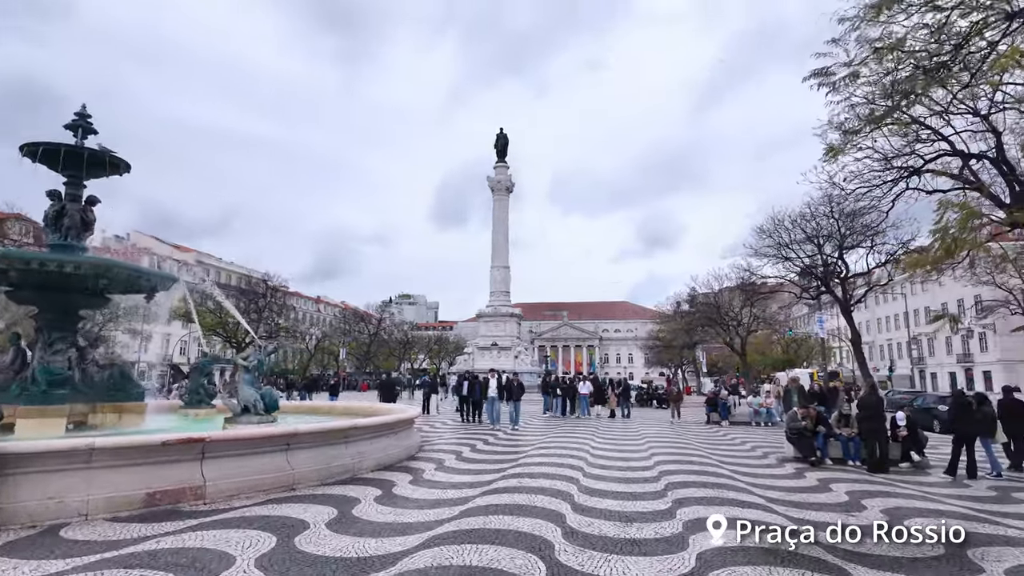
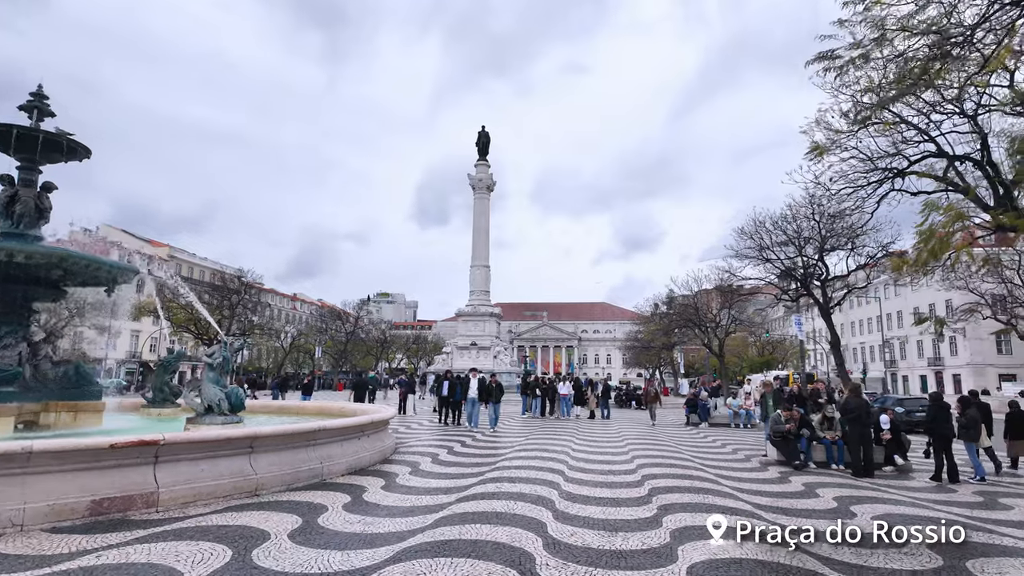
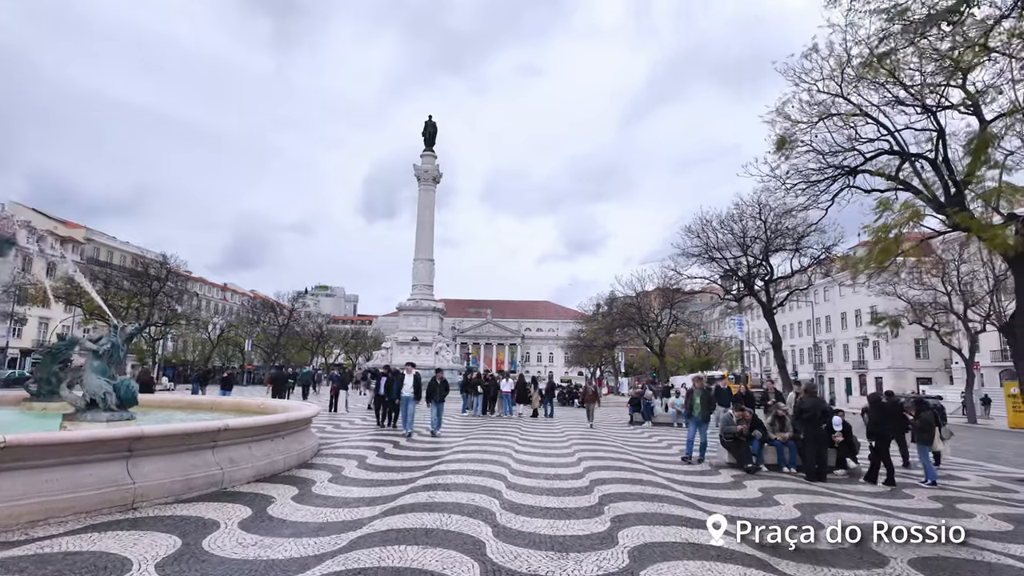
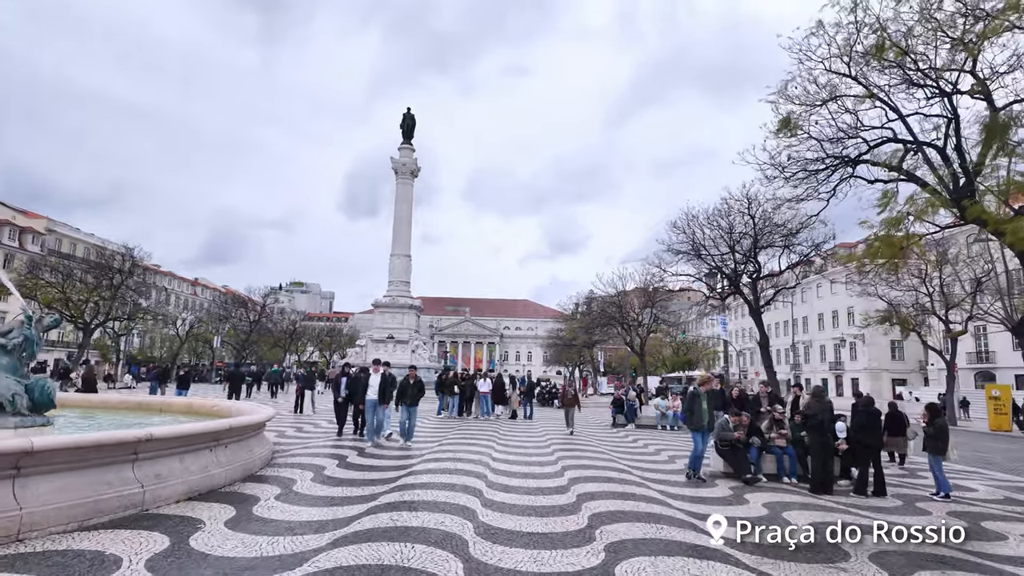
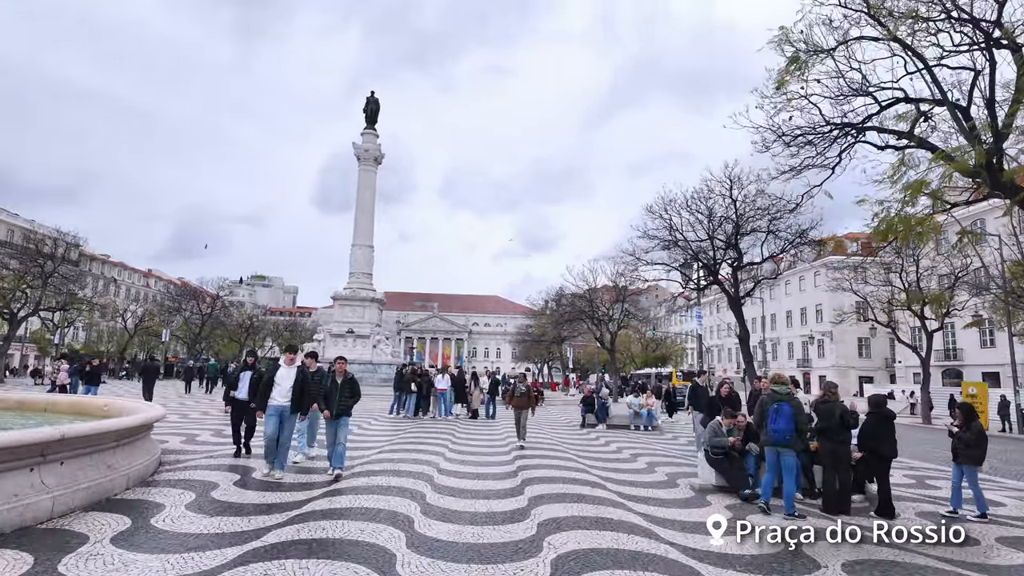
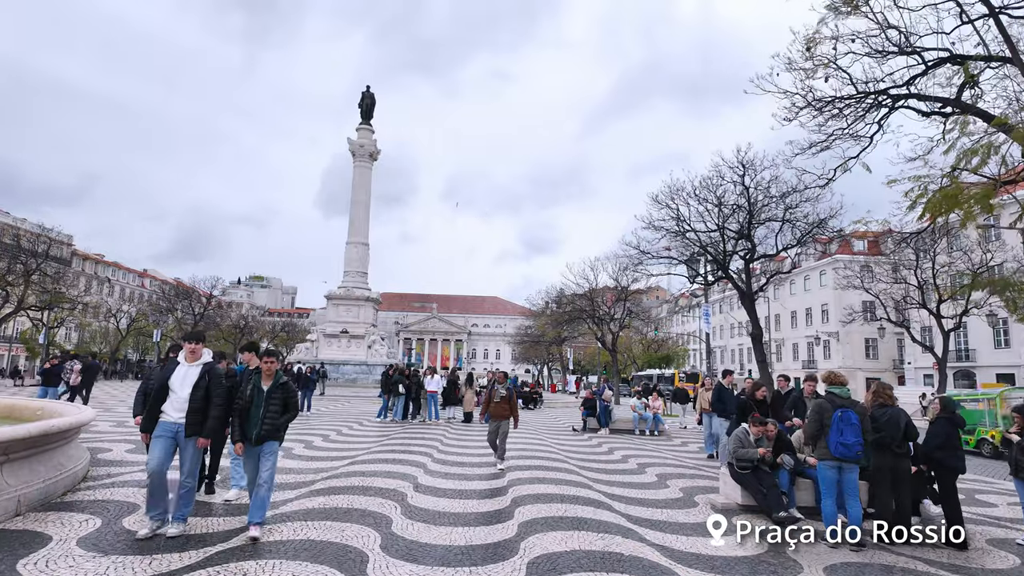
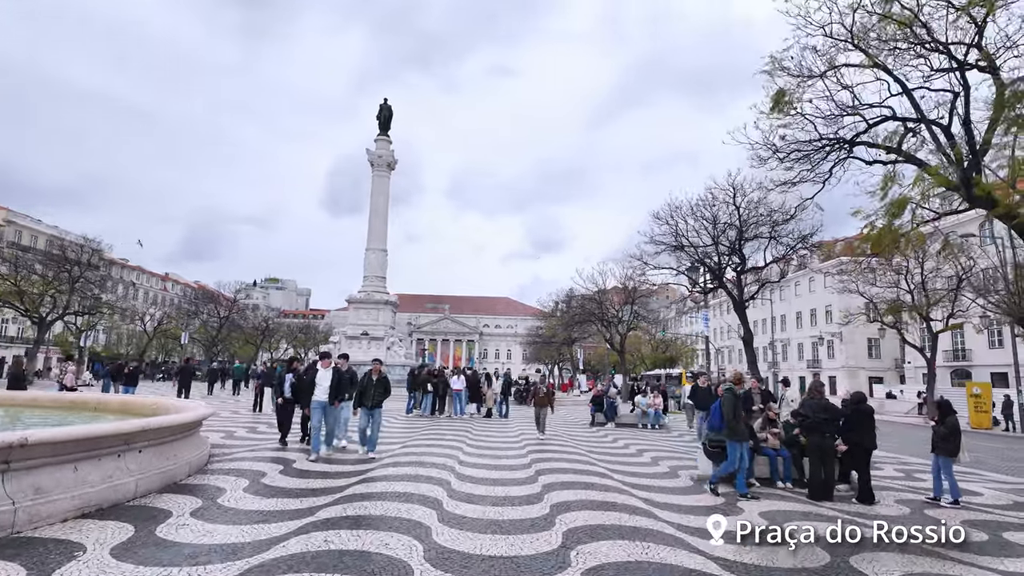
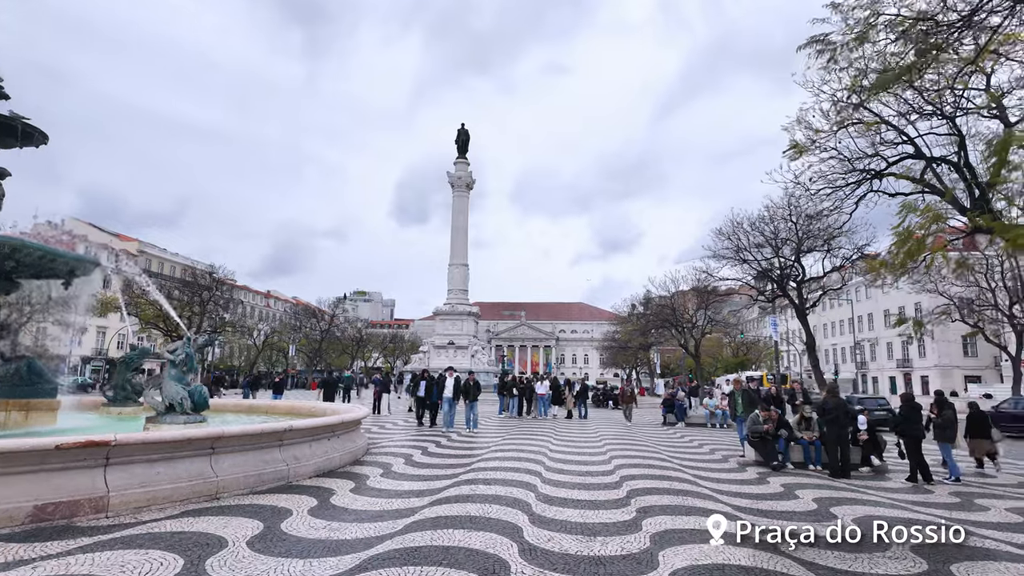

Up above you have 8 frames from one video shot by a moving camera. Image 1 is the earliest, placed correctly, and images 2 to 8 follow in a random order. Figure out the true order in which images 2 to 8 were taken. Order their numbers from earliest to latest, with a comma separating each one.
2, 8, 3, 4, 7, 5, 6
